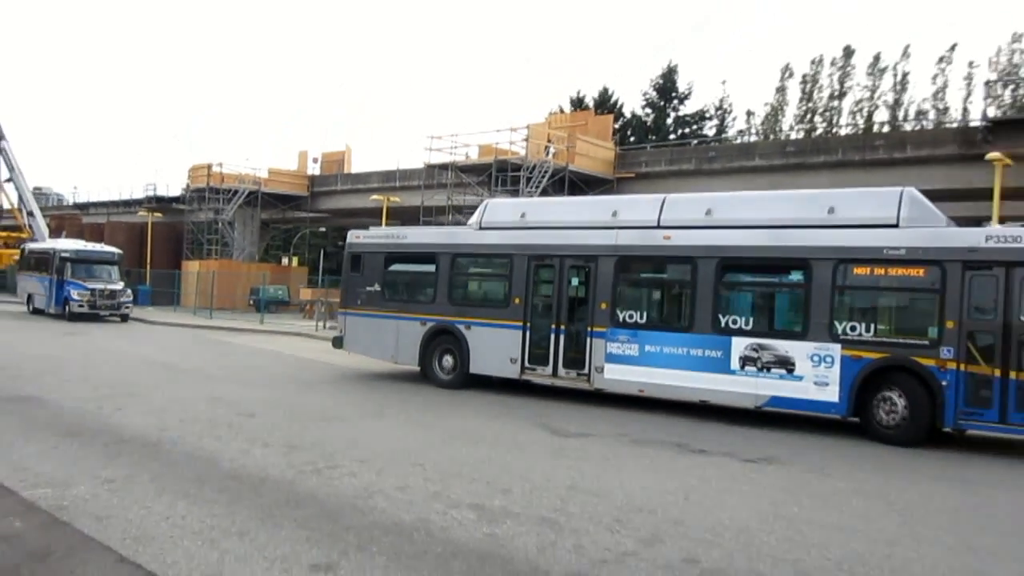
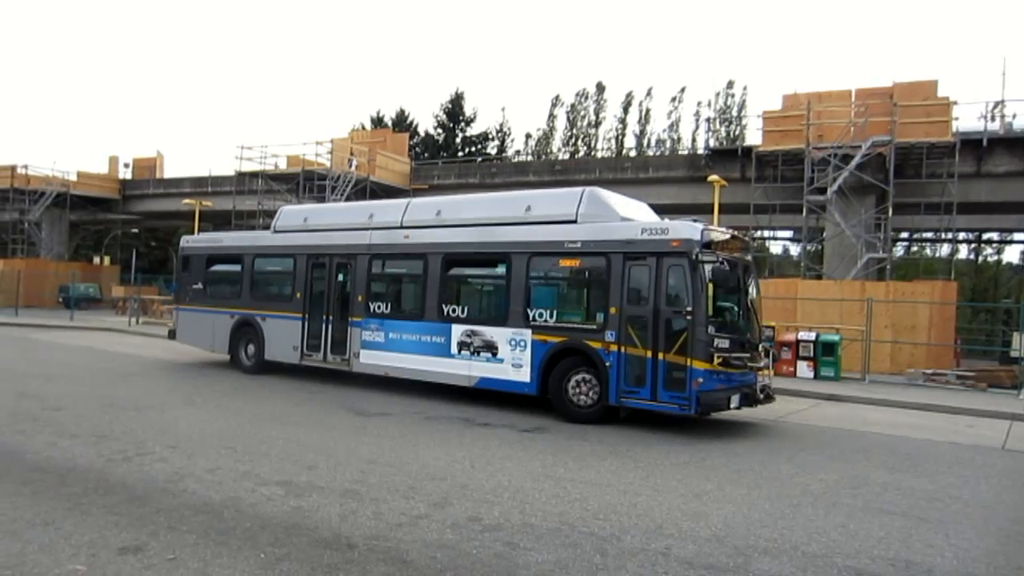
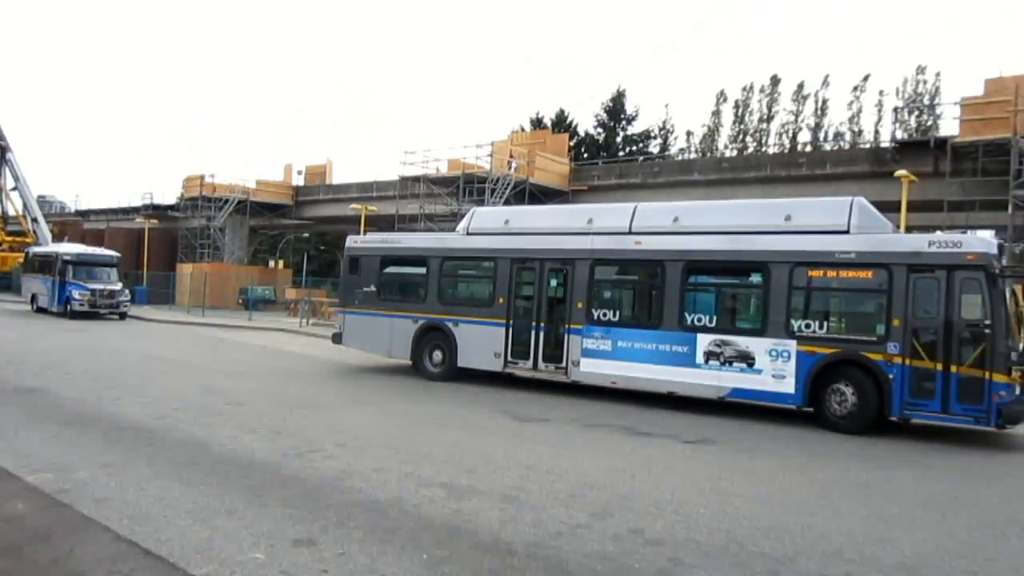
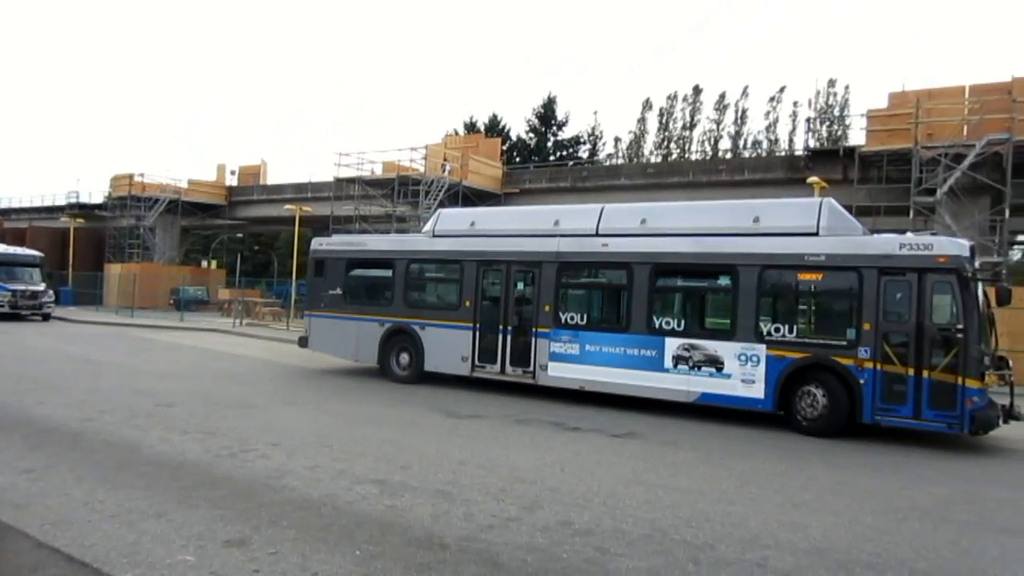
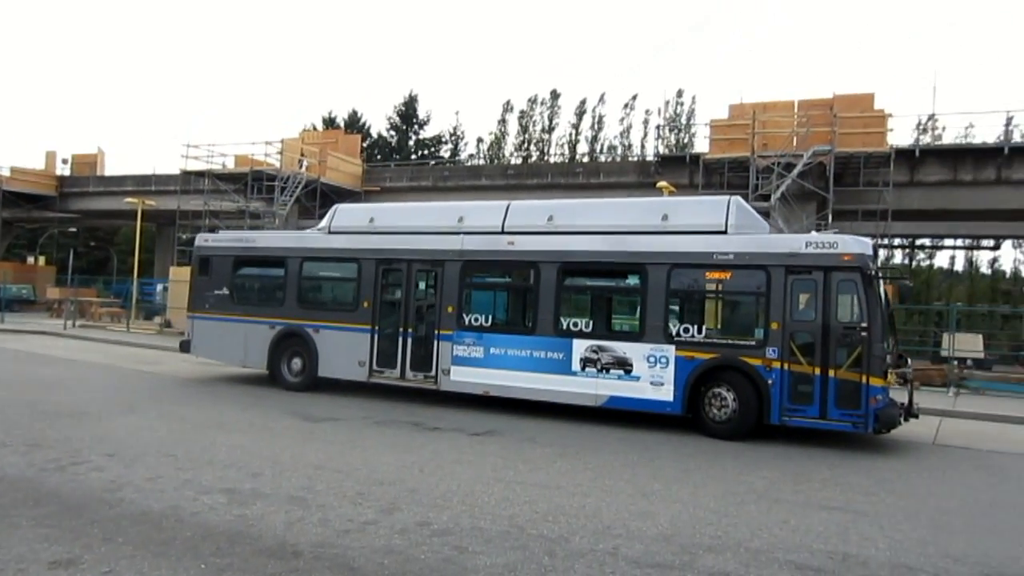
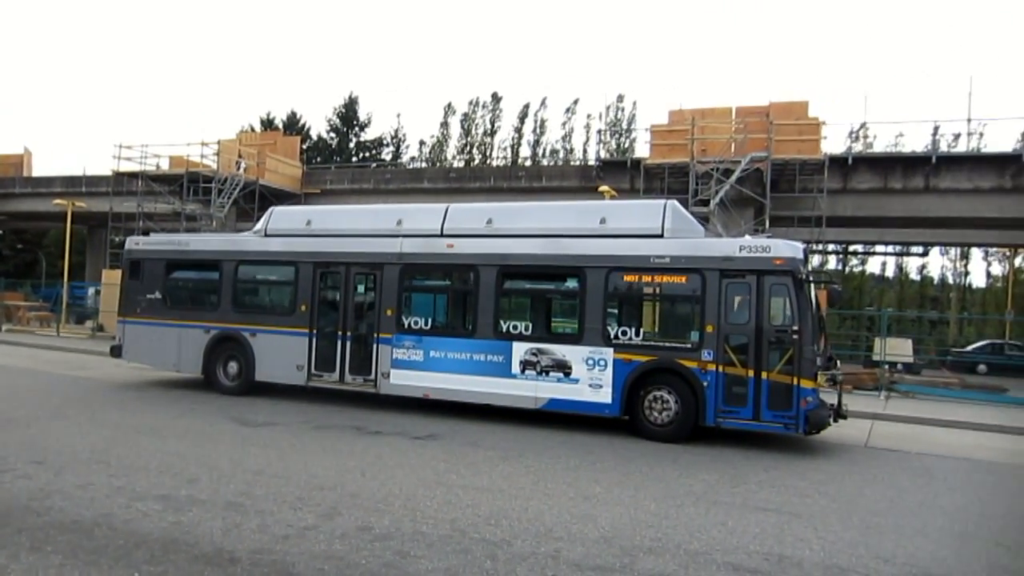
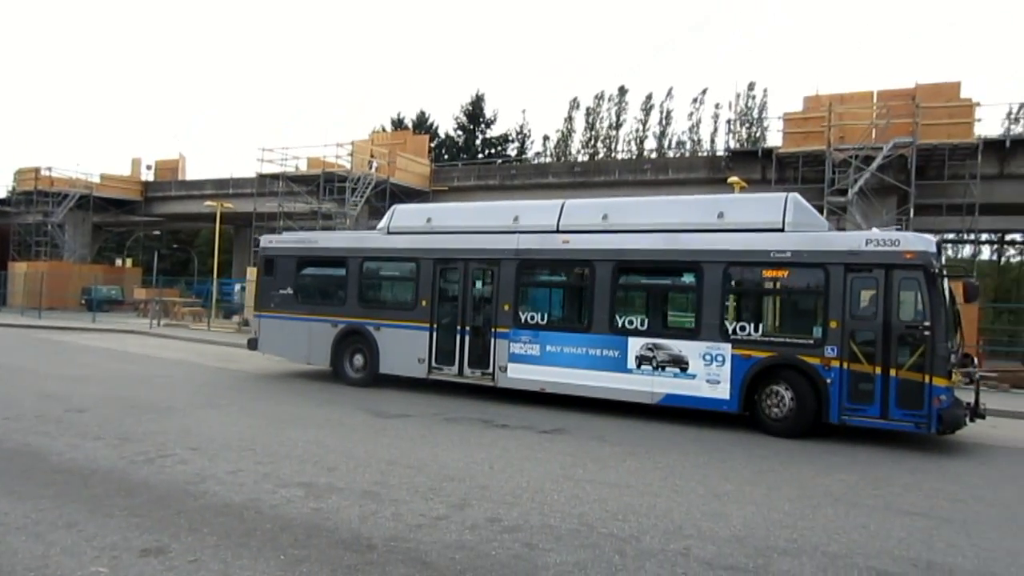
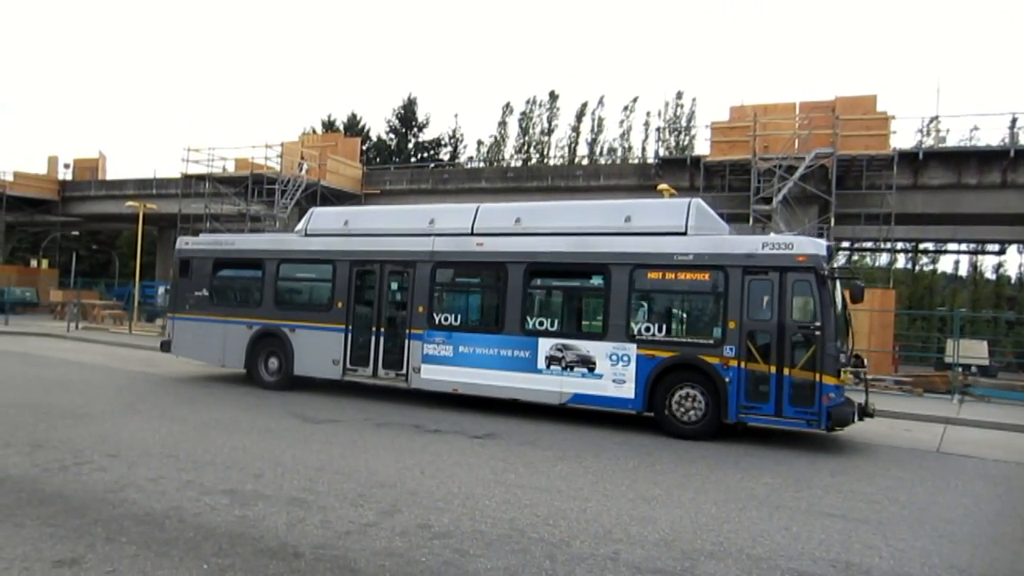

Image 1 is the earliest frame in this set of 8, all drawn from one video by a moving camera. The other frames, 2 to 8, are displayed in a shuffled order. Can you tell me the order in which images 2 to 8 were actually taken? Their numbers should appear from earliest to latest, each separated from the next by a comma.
3, 4, 7, 5, 6, 8, 2
